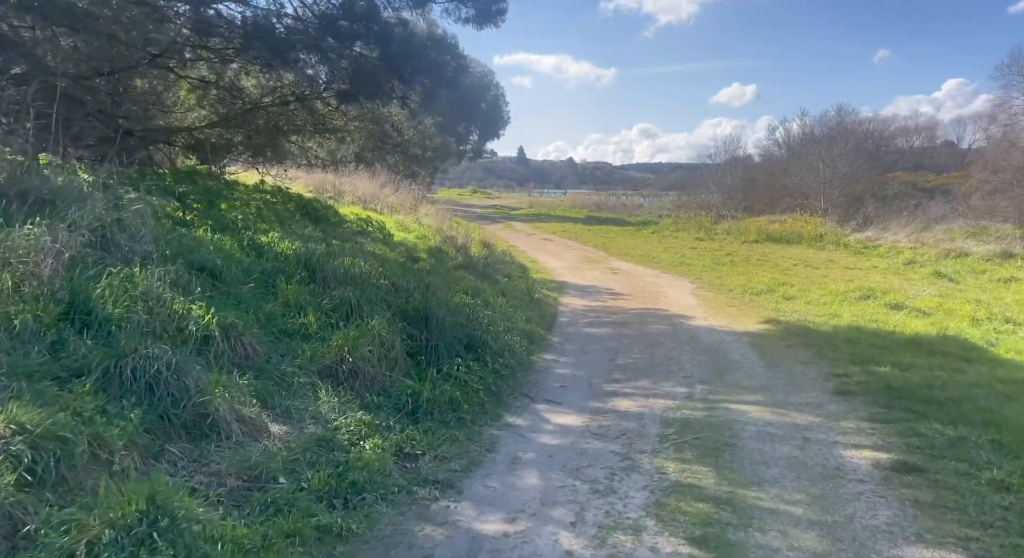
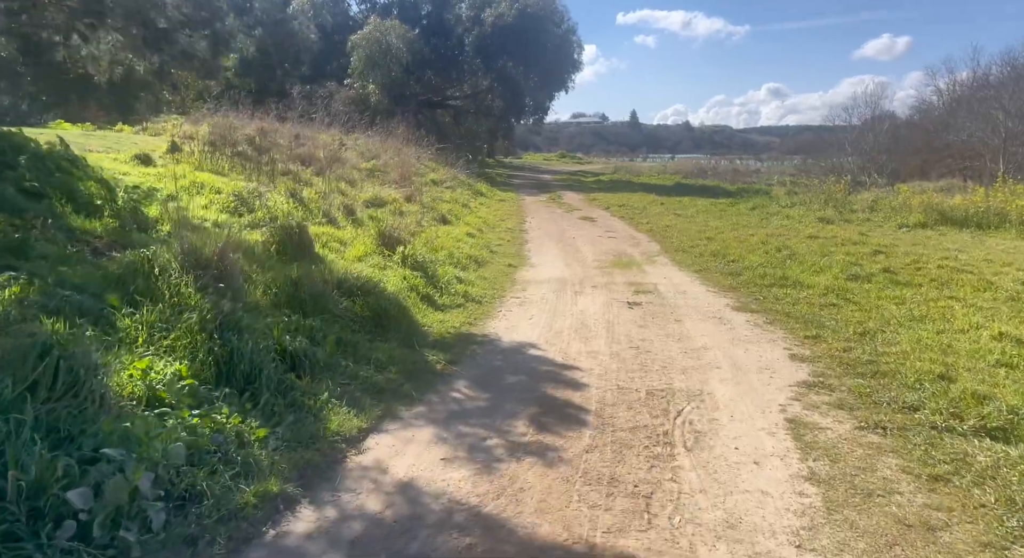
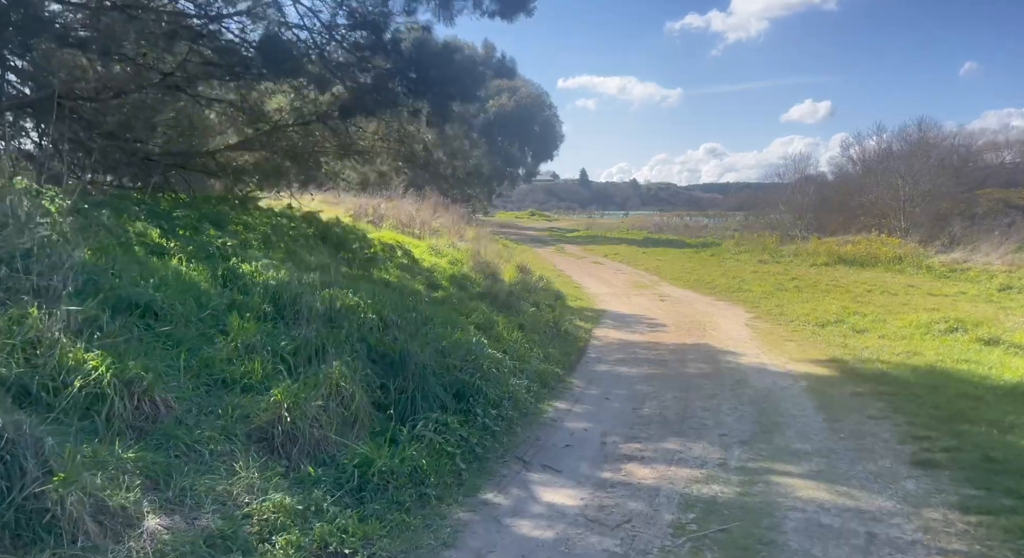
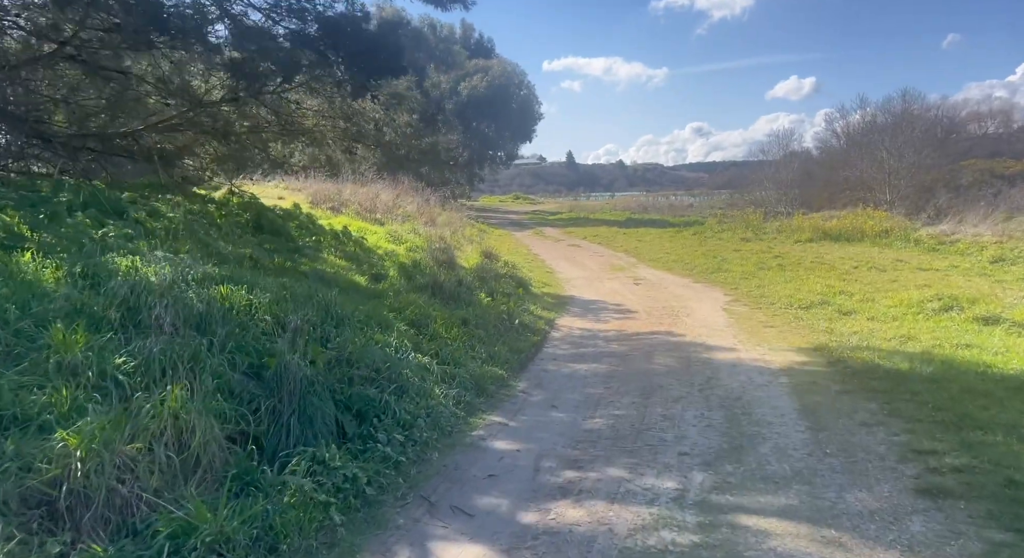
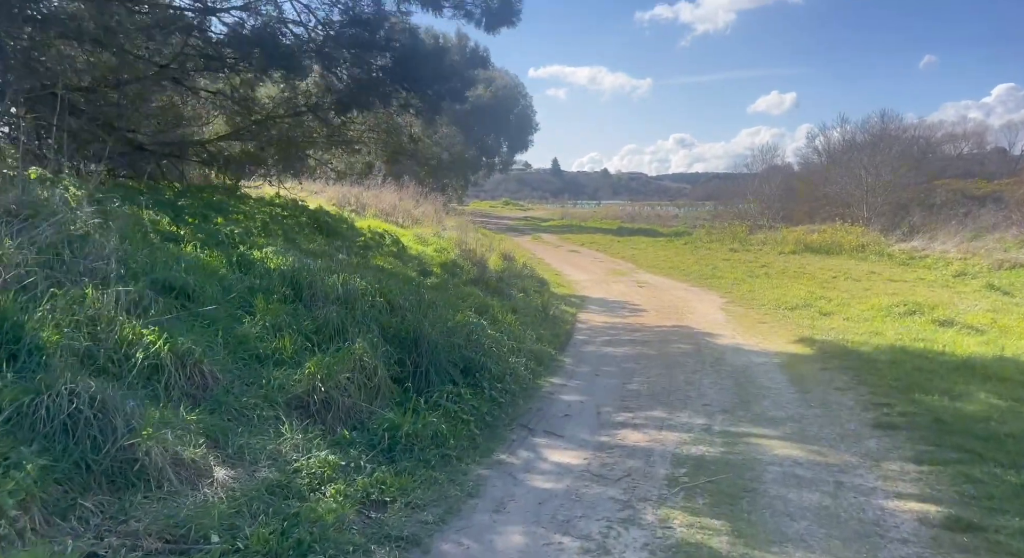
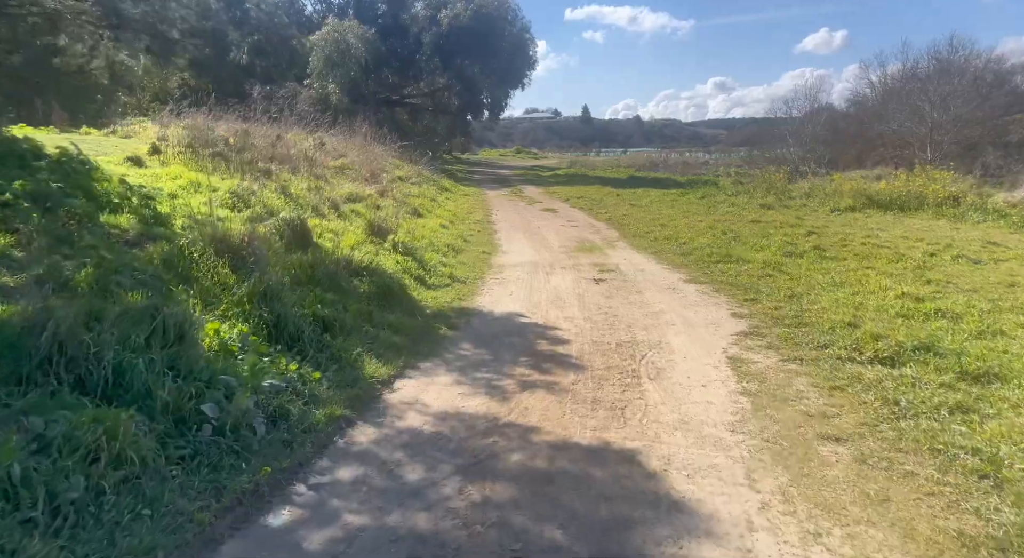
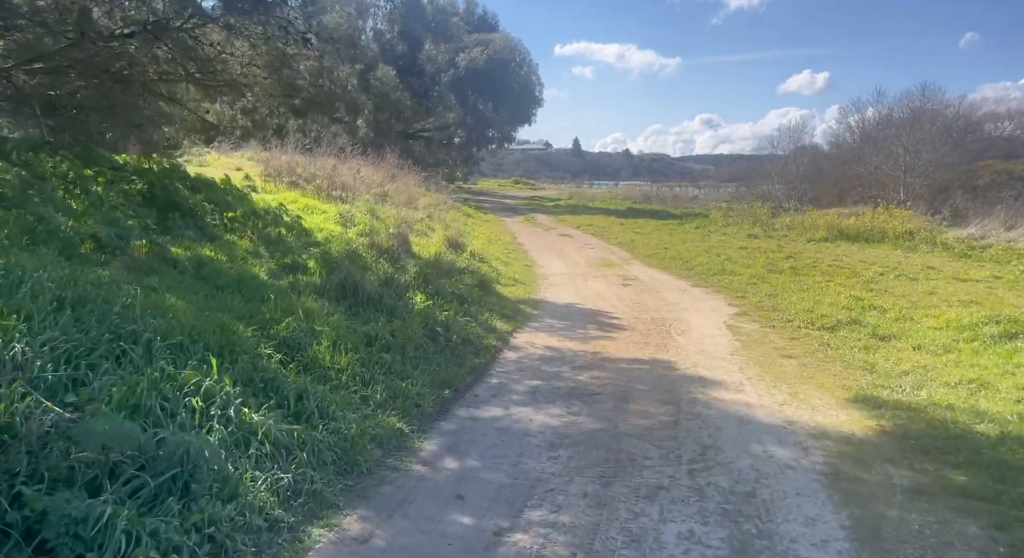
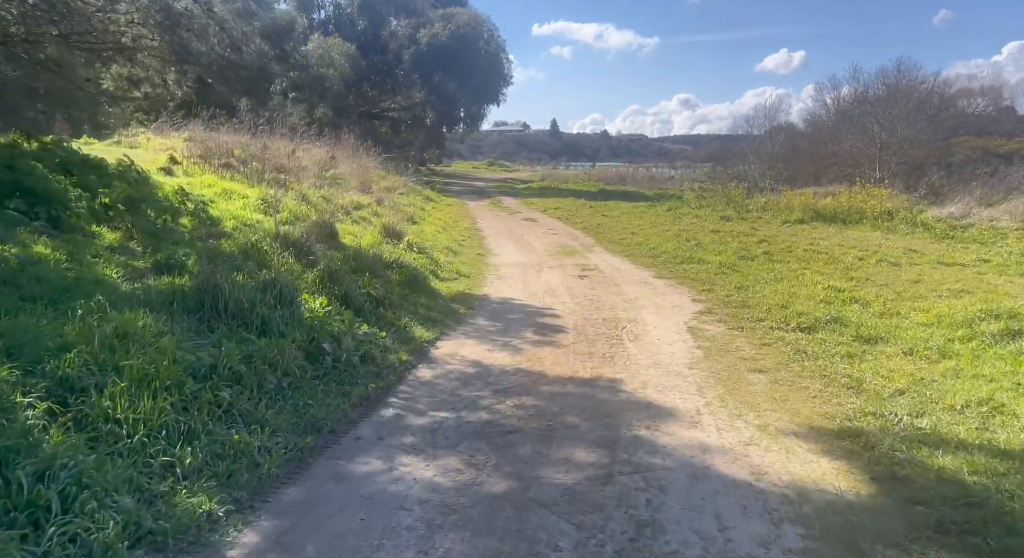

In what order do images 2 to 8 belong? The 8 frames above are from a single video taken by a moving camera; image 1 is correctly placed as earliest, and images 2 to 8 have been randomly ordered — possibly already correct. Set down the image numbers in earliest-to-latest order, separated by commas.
5, 3, 4, 7, 8, 6, 2
